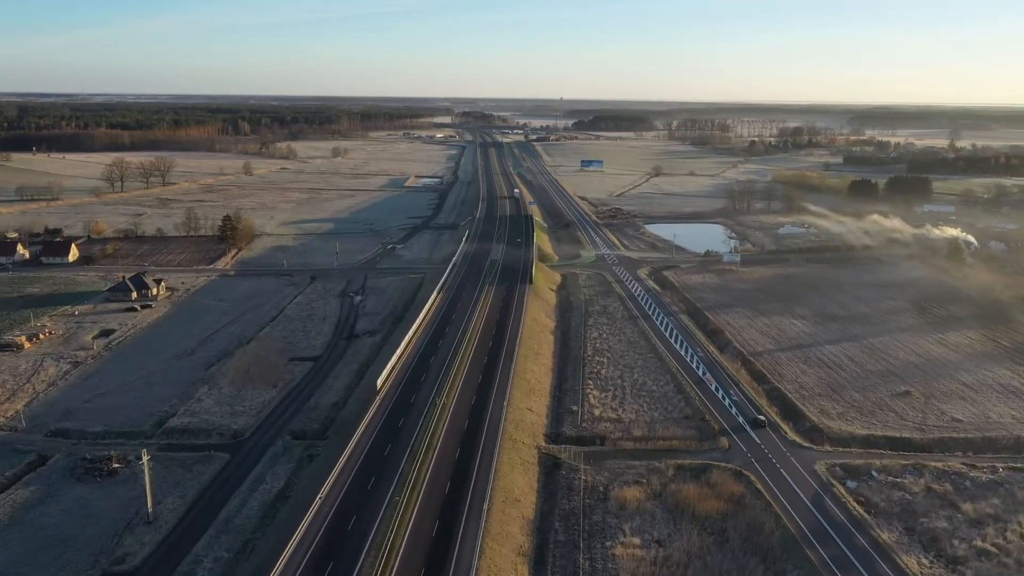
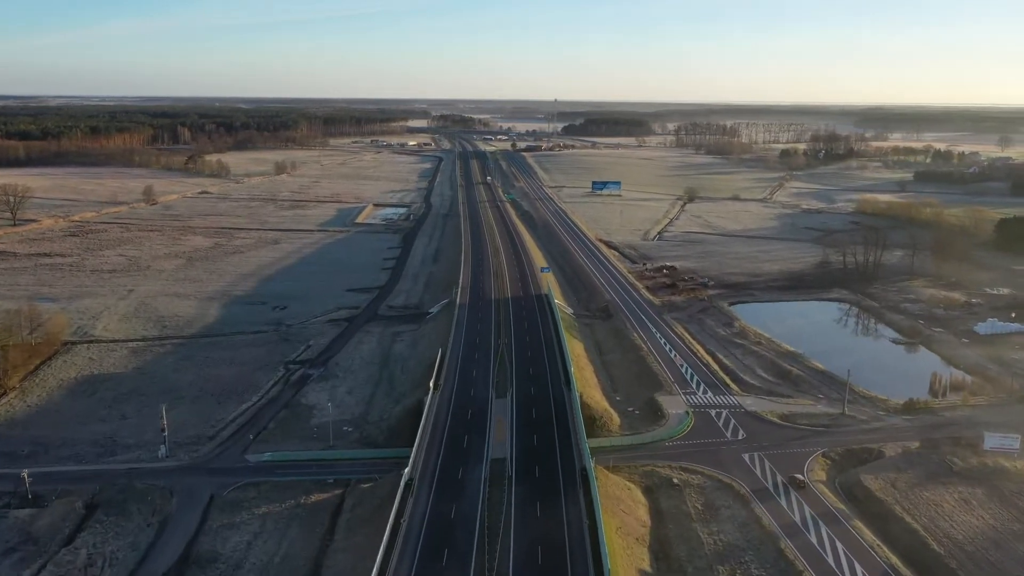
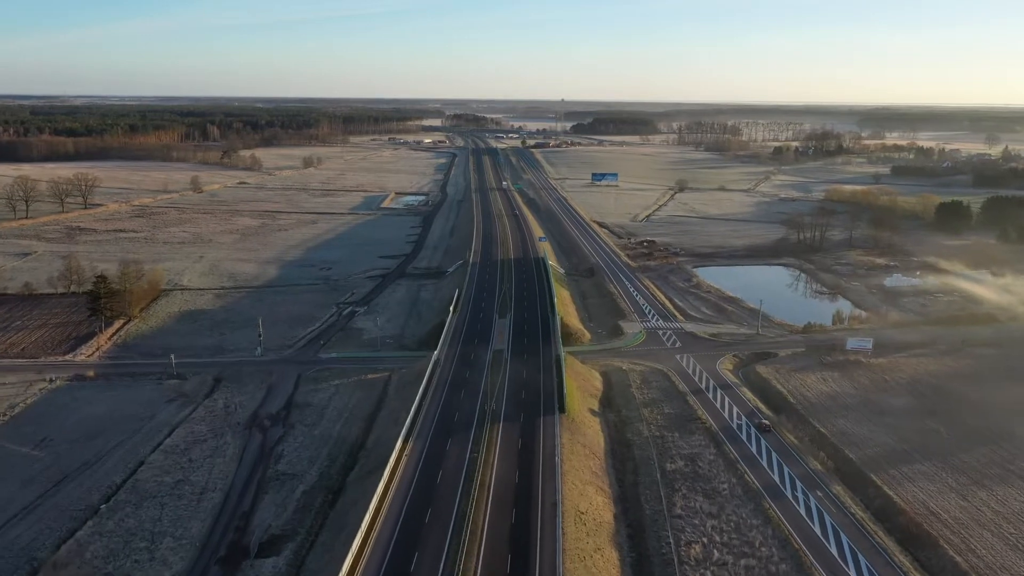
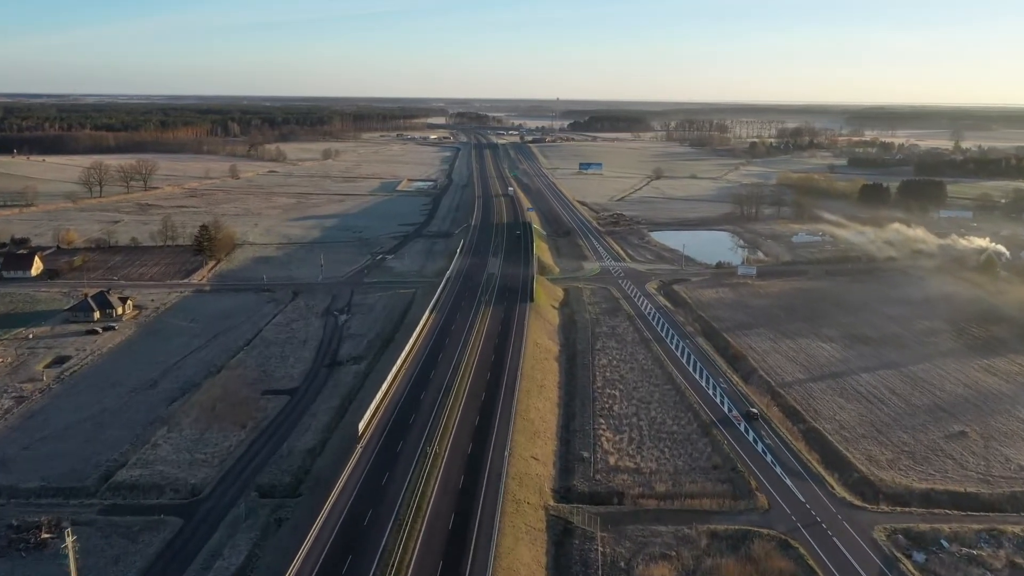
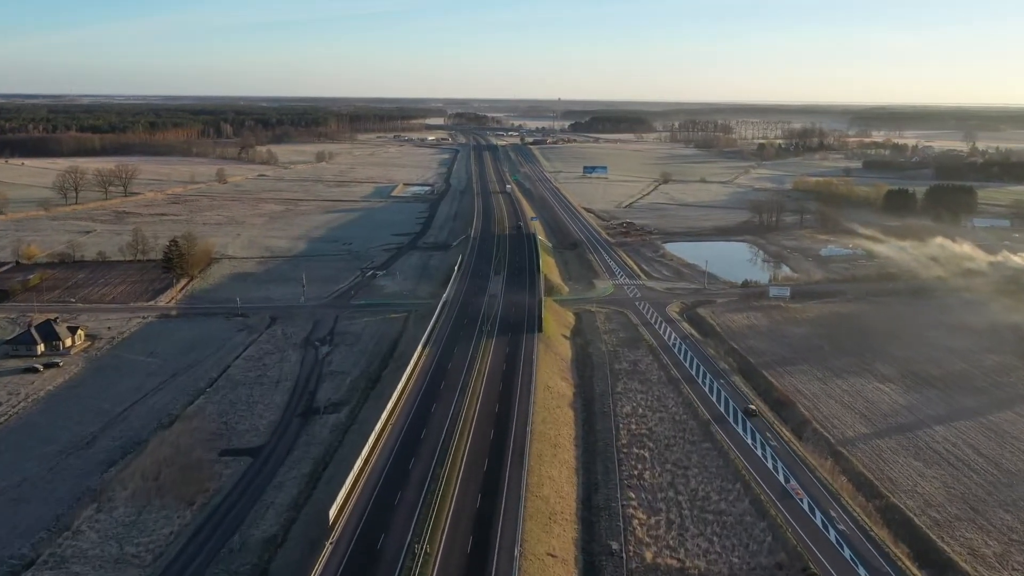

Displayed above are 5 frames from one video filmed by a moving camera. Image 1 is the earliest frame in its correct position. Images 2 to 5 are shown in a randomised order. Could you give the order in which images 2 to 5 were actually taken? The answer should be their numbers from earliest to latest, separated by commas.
4, 5, 3, 2
